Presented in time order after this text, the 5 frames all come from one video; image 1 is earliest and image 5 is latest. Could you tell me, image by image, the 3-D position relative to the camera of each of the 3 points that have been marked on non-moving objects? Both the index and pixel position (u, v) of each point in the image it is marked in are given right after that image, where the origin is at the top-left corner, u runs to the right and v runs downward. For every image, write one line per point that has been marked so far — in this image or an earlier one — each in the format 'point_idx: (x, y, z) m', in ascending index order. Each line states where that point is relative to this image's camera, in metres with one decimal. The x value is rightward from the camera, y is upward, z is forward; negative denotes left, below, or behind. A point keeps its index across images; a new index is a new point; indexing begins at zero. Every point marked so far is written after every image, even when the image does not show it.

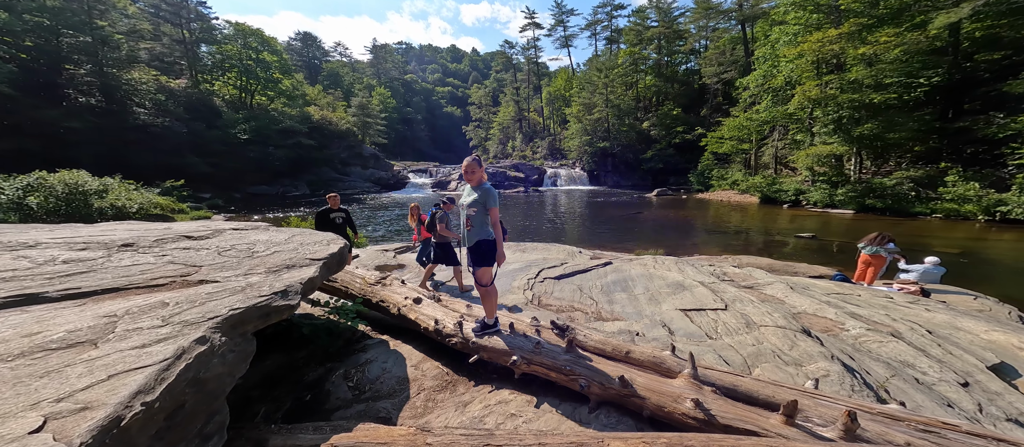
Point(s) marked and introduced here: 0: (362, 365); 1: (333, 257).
0: (-2.0, -1.9, +4.6) m
1: (-2.4, -0.4, +4.6) m
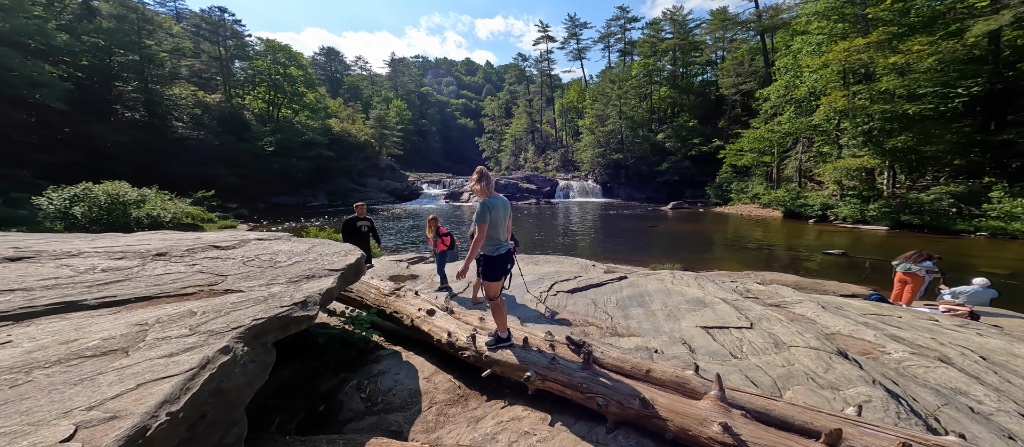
0: (-1.8, -2.0, +4.6) m
1: (-2.2, -0.6, +4.7) m
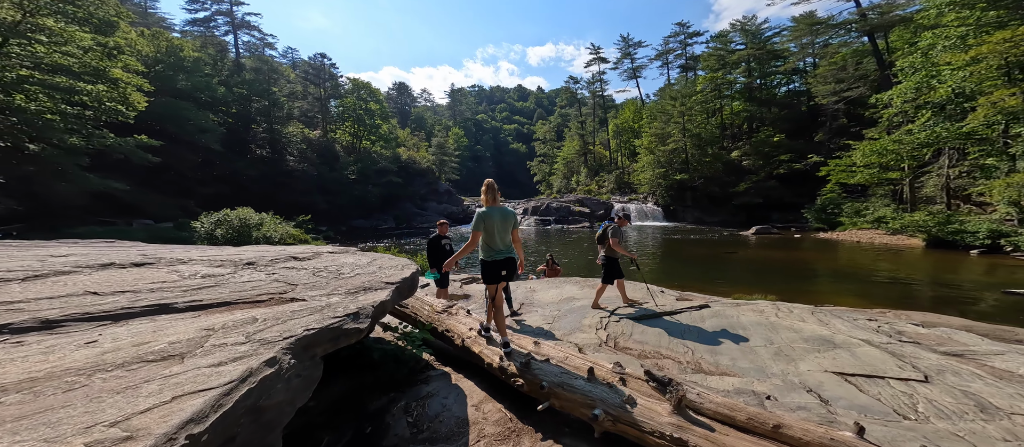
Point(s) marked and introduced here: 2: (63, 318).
0: (-1.1, -2.2, +4.3) m
1: (-1.3, -0.7, +4.5) m
2: (-3.3, -0.7, +2.6) m
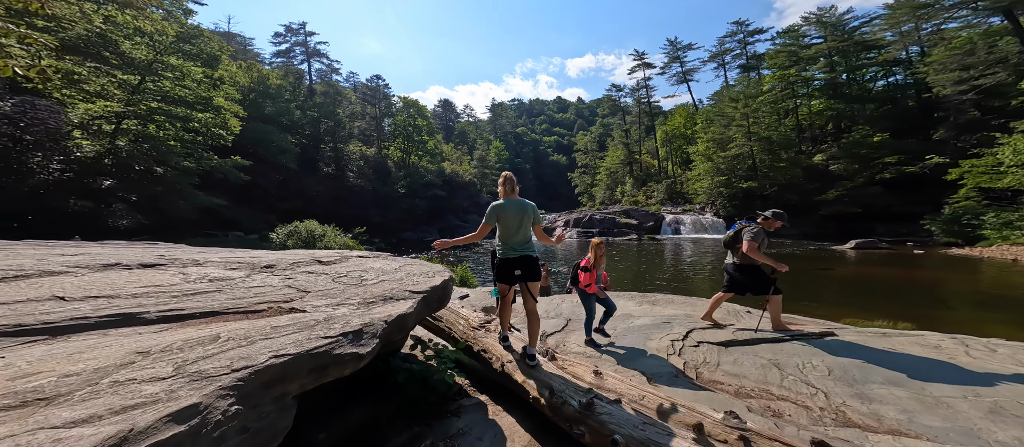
0: (-0.6, -2.1, +3.4) m
1: (-0.8, -0.7, +3.6) m
2: (-3.0, -0.5, +2.0) m
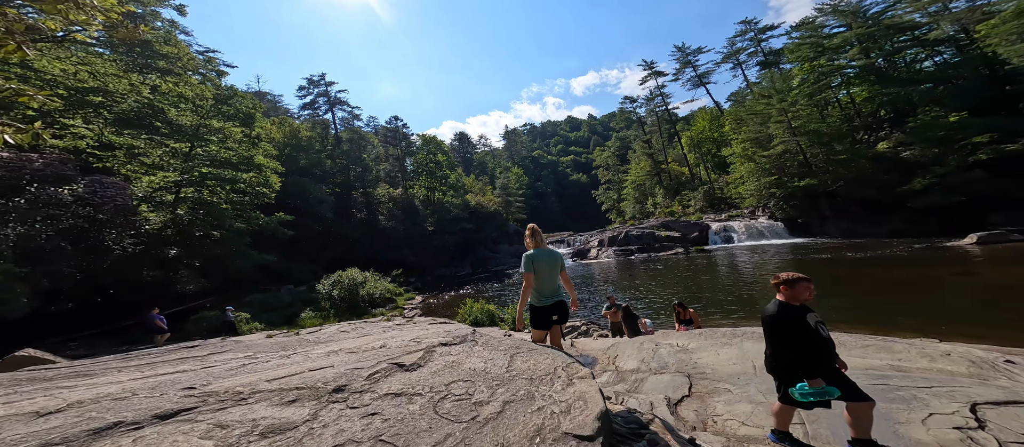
0: (+0.8, -2.6, +2.4) m
1: (+0.5, -1.2, +2.8) m
2: (-1.8, -1.2, +1.3) m
